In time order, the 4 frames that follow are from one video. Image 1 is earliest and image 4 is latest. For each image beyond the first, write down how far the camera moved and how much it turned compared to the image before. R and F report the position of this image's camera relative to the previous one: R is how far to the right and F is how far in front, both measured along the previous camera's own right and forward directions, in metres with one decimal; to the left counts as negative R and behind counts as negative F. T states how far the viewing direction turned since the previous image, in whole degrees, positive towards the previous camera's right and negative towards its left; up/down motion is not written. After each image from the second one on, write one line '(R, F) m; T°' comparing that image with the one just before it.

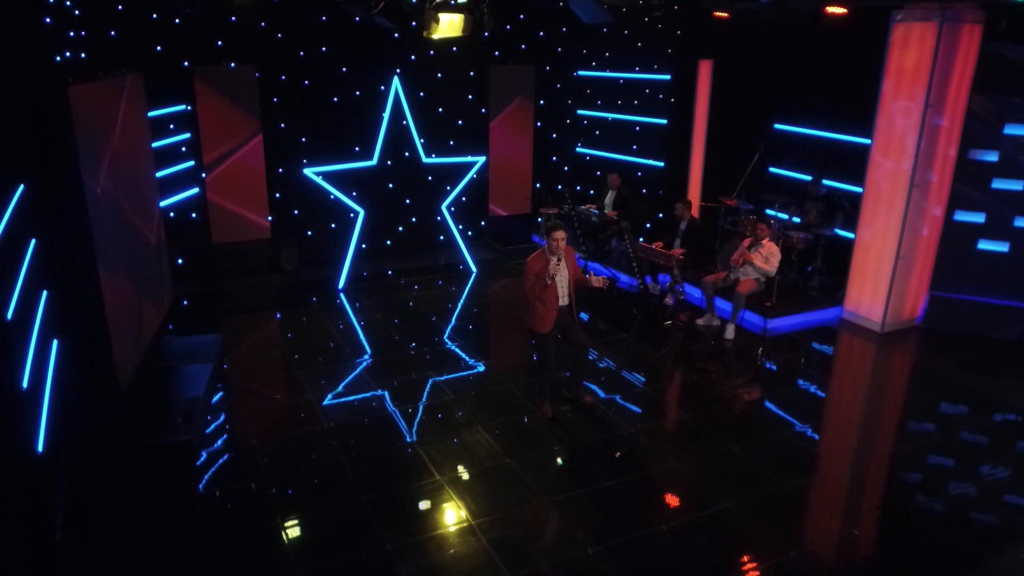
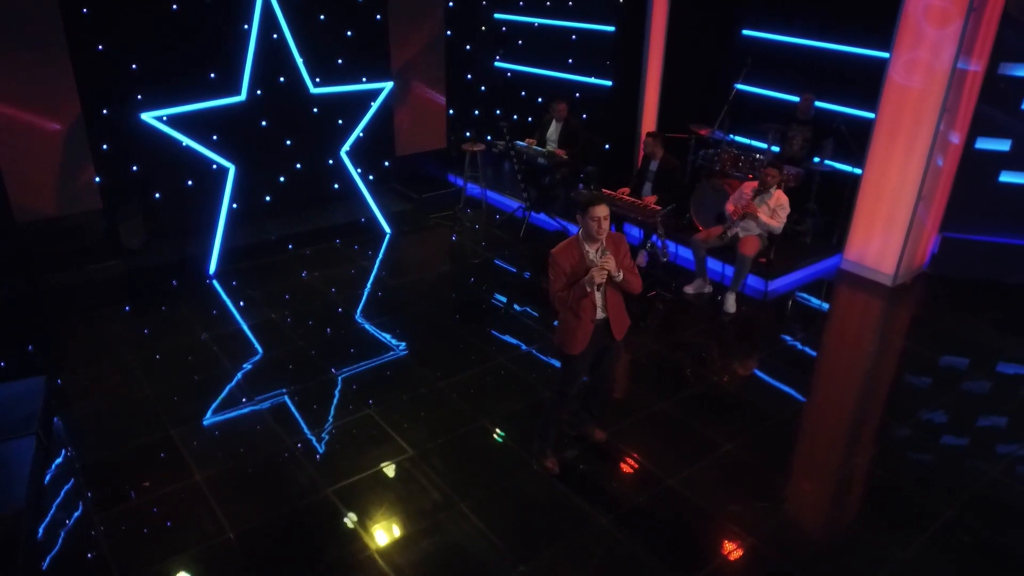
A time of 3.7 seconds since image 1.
(-0.5, +1.7) m; +10°
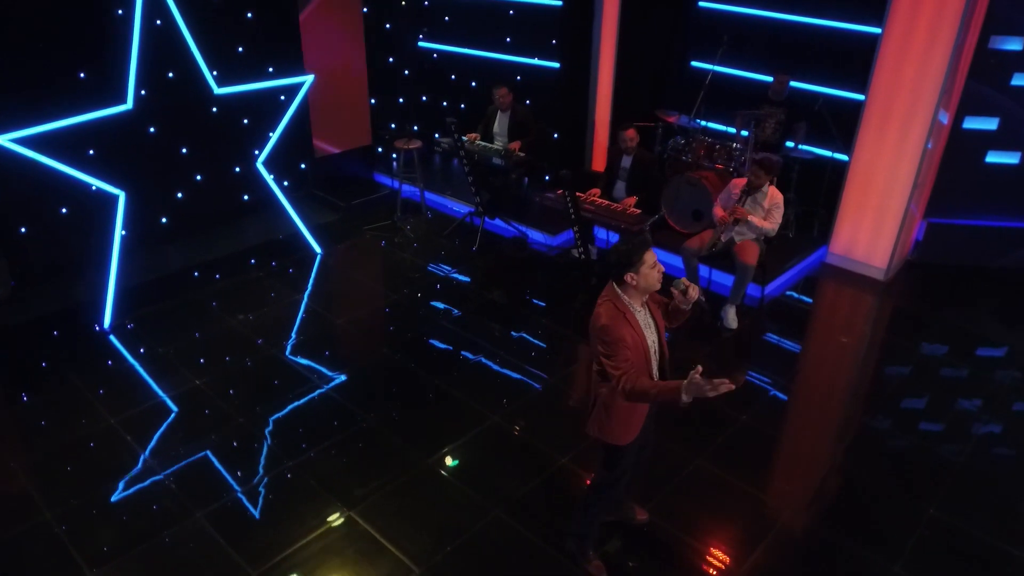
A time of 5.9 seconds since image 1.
(-0.5, +0.8) m; +8°
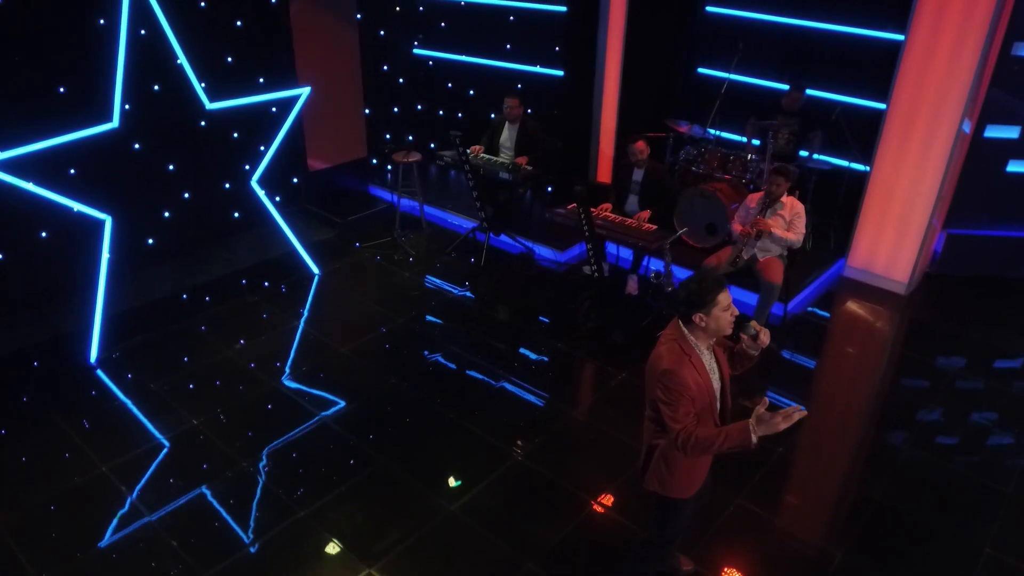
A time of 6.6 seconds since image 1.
(-0.2, +0.2) m; +2°
